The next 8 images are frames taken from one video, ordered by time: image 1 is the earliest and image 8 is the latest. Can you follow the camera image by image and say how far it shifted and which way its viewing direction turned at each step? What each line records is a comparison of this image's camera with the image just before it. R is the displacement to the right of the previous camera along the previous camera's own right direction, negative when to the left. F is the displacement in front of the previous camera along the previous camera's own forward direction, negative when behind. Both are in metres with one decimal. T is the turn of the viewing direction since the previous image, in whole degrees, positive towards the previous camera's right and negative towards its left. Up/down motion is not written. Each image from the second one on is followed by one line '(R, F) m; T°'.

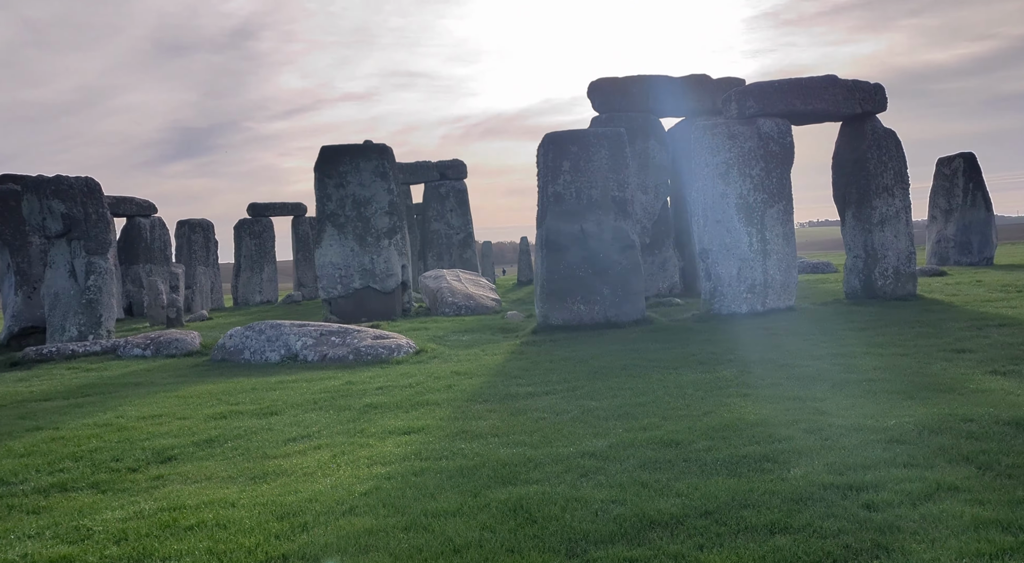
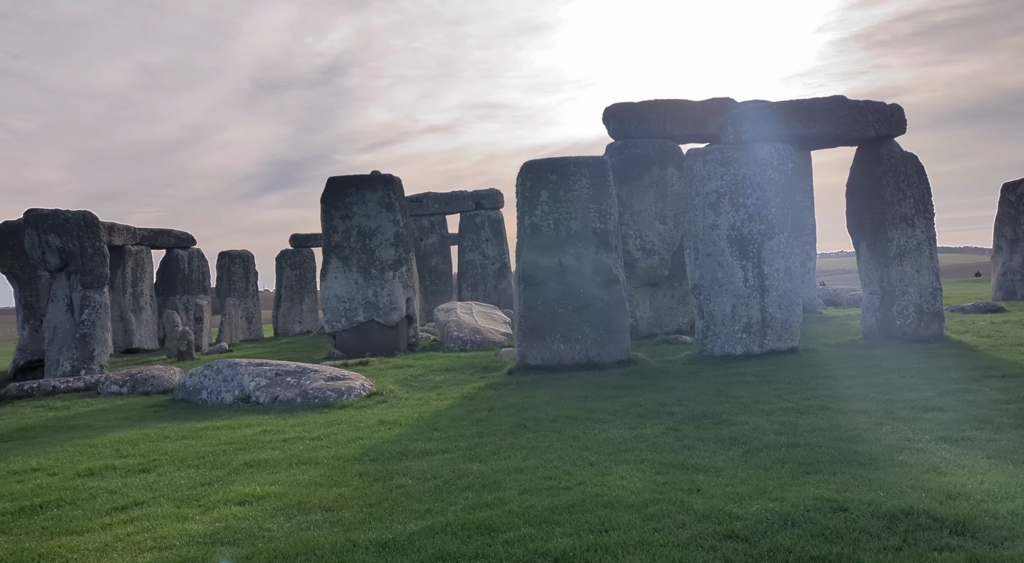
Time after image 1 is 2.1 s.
(+1.2, +0.6) m; -5°
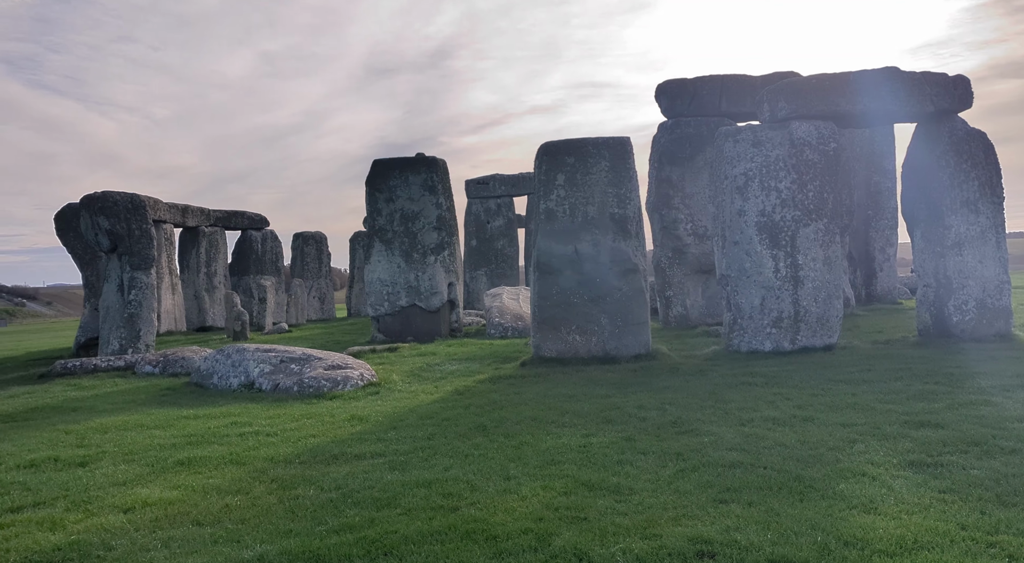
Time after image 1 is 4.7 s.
(+1.0, +0.5) m; -6°
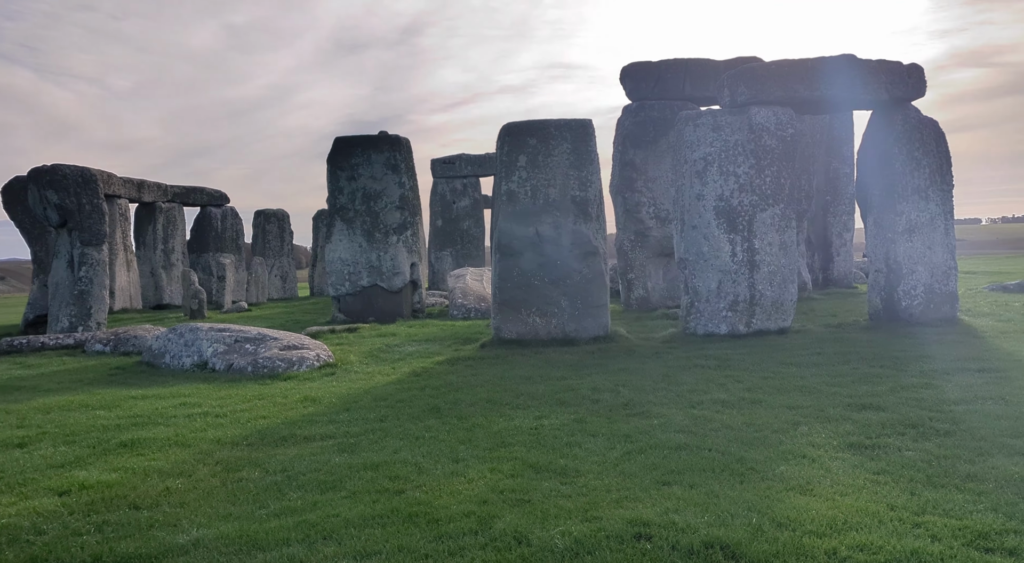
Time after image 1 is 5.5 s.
(+0.1, 0.0) m; +2°
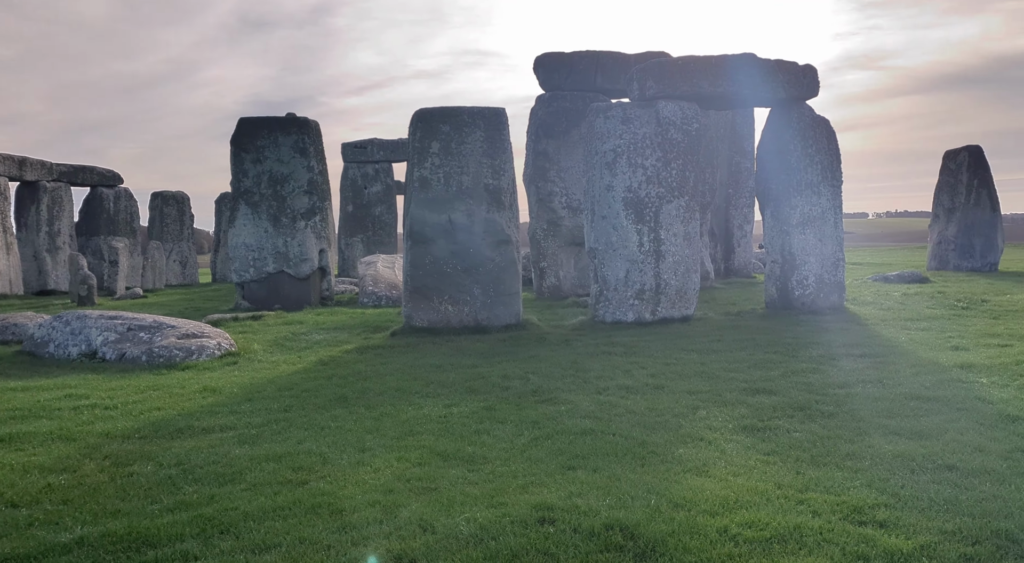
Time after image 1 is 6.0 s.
(0.0, -0.1) m; +6°
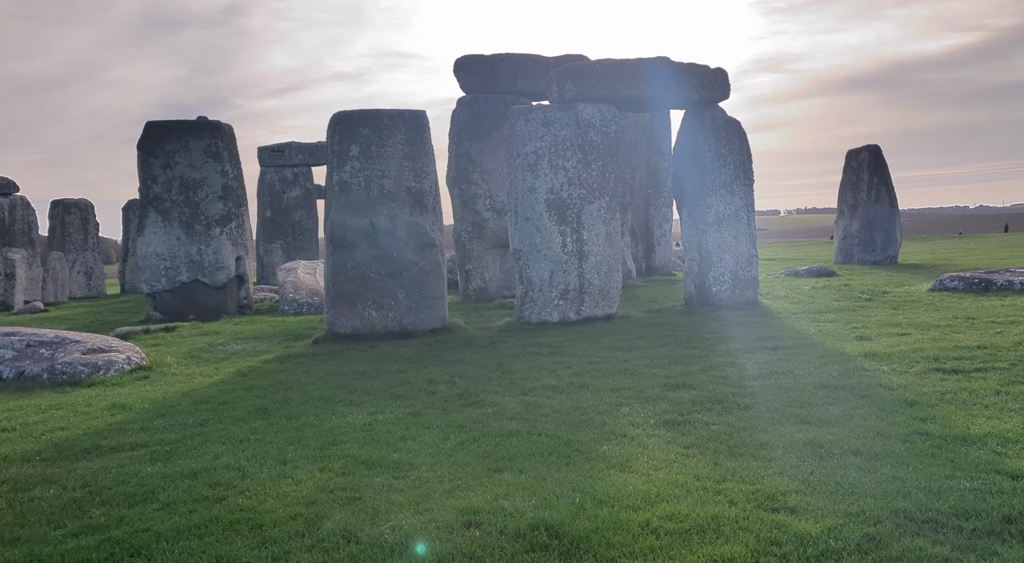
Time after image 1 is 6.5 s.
(0.0, 0.0) m; +5°
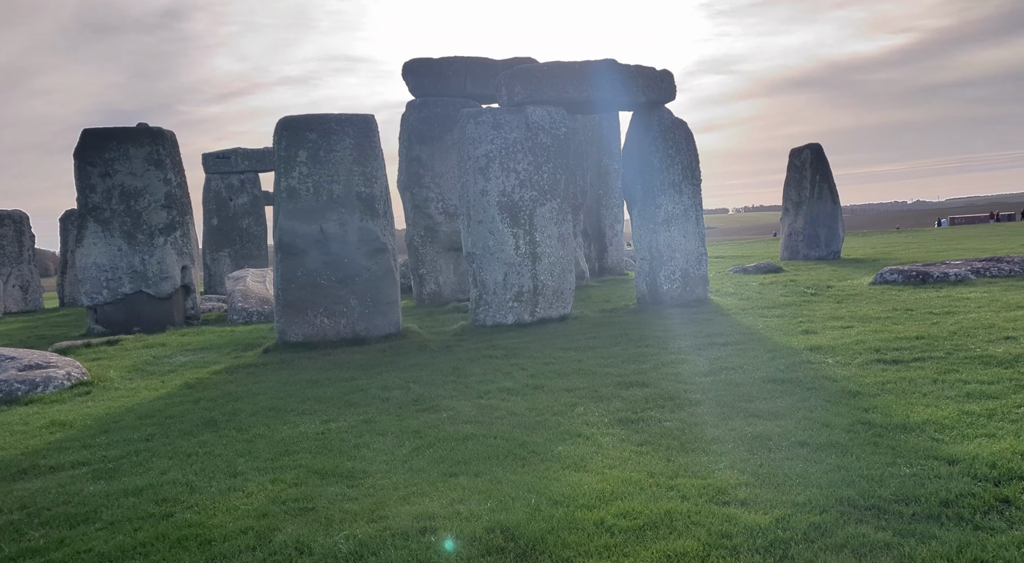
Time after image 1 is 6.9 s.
(0.0, 0.0) m; +3°
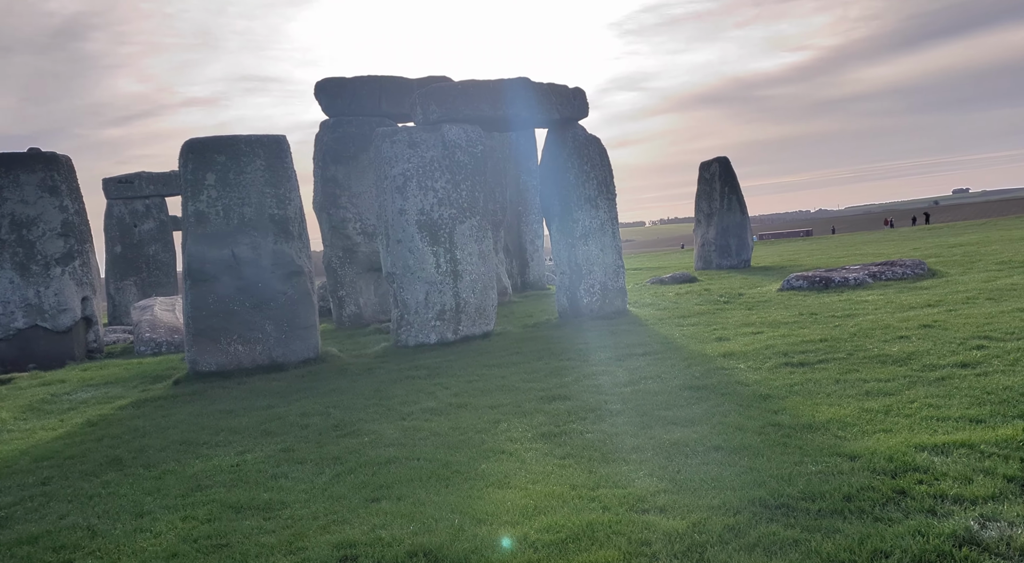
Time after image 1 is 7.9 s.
(0.0, 0.0) m; +5°
